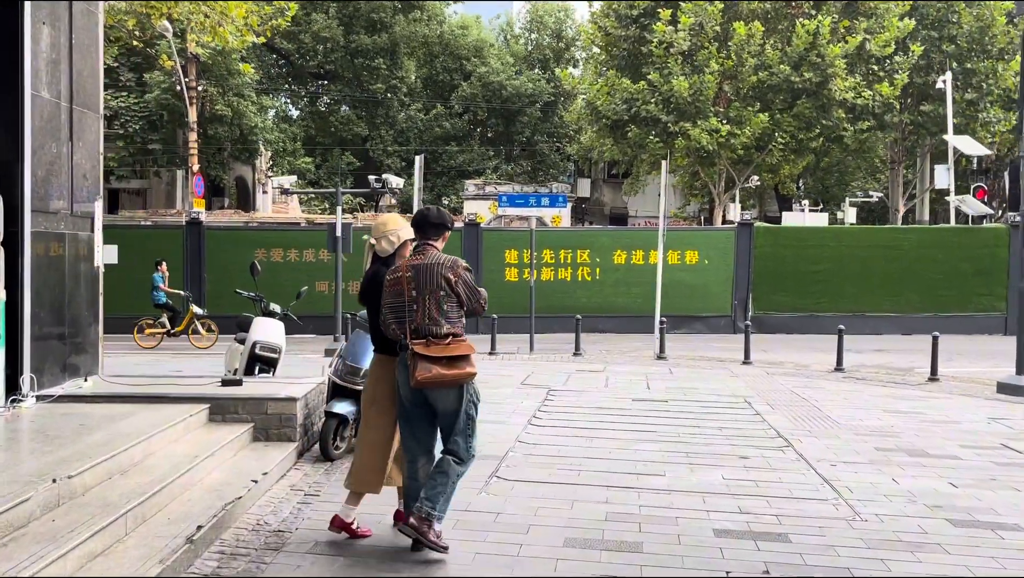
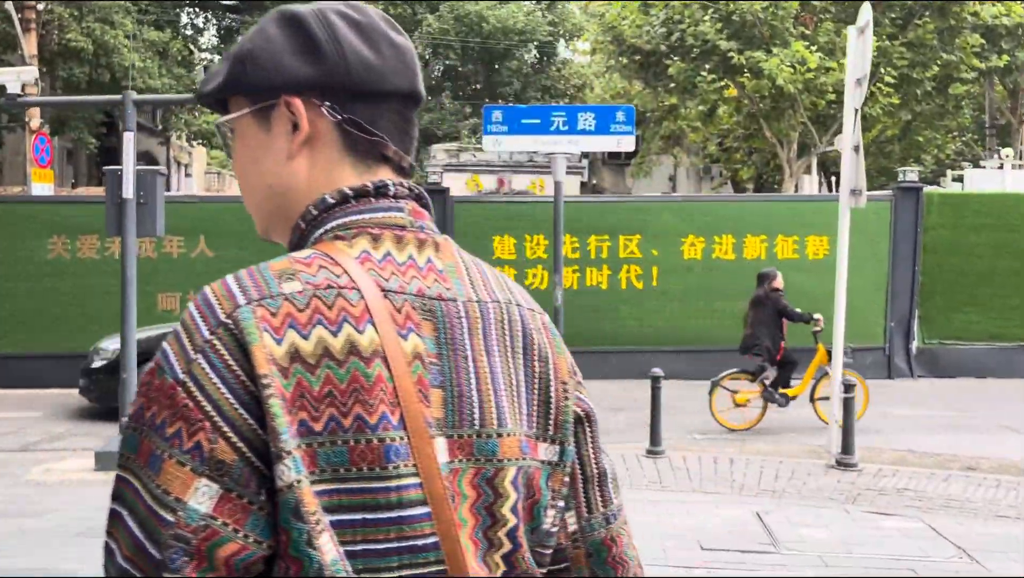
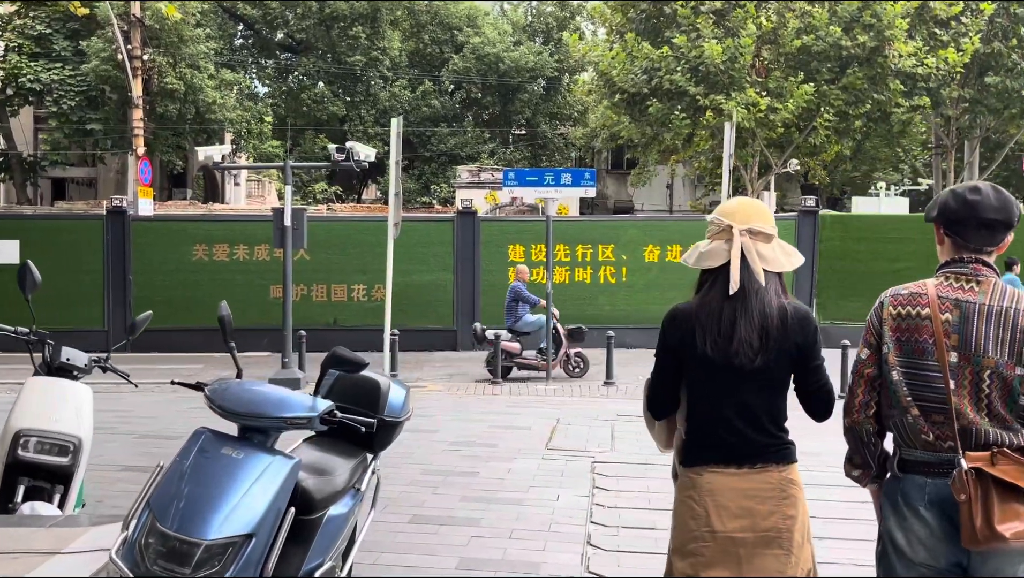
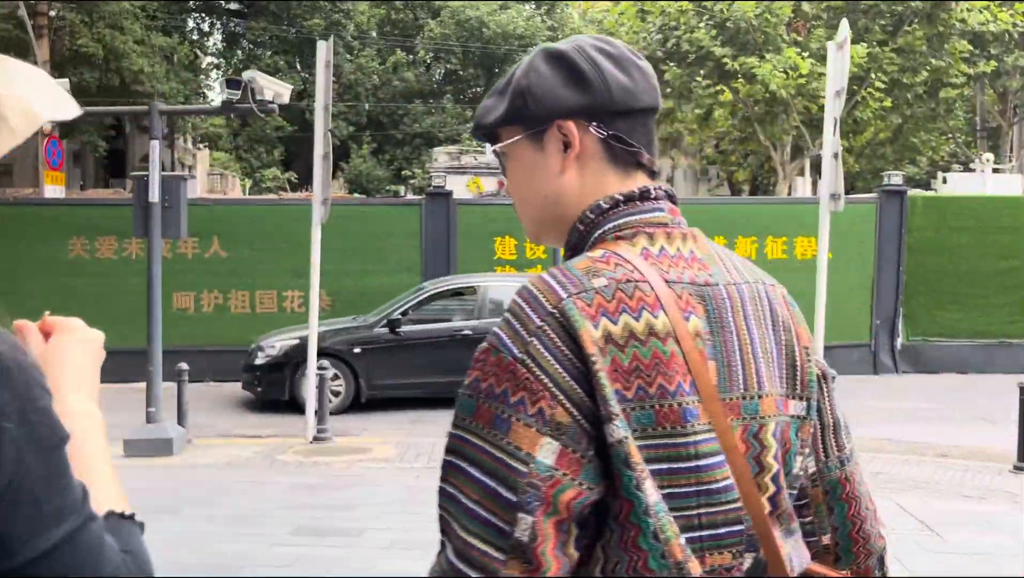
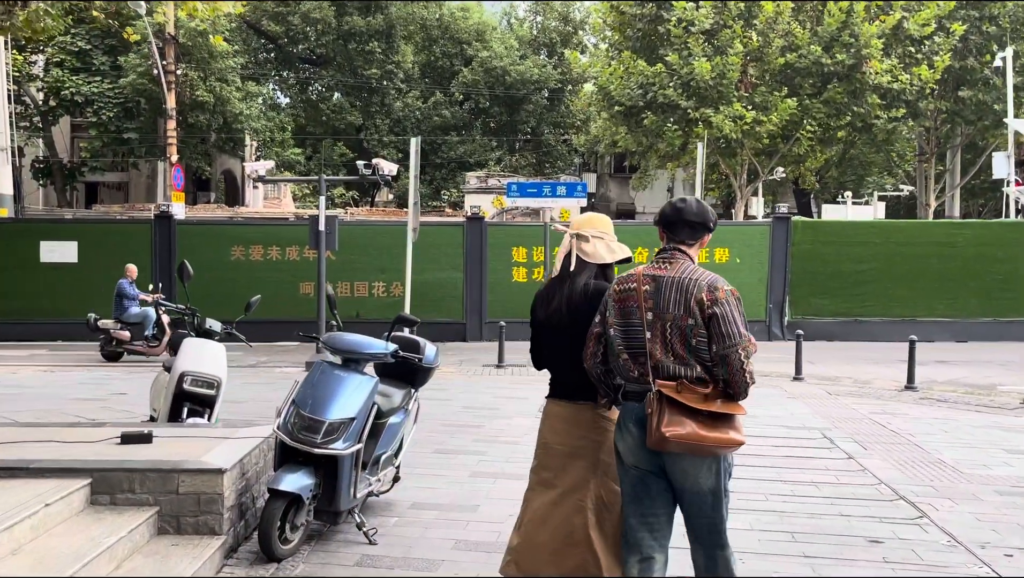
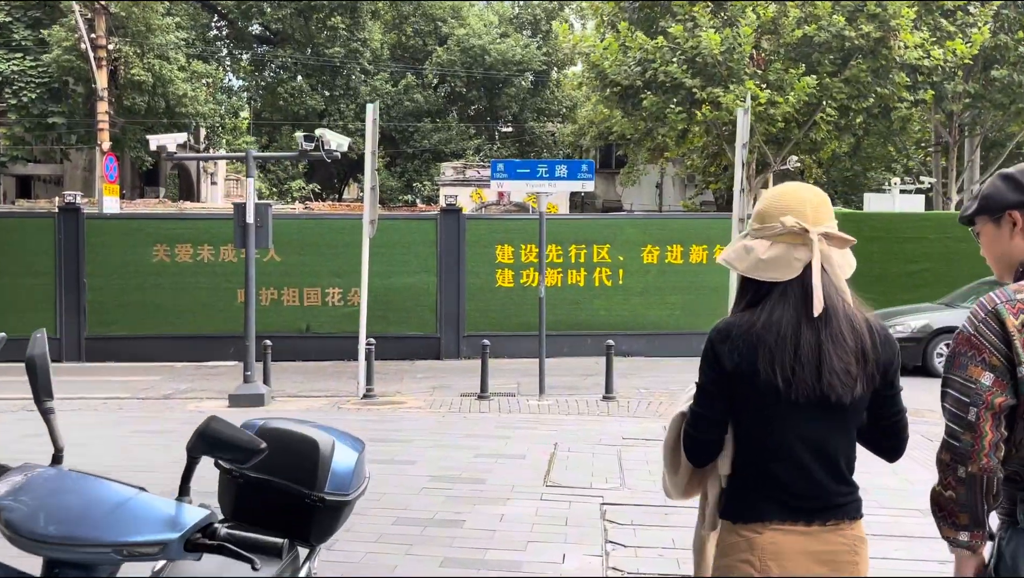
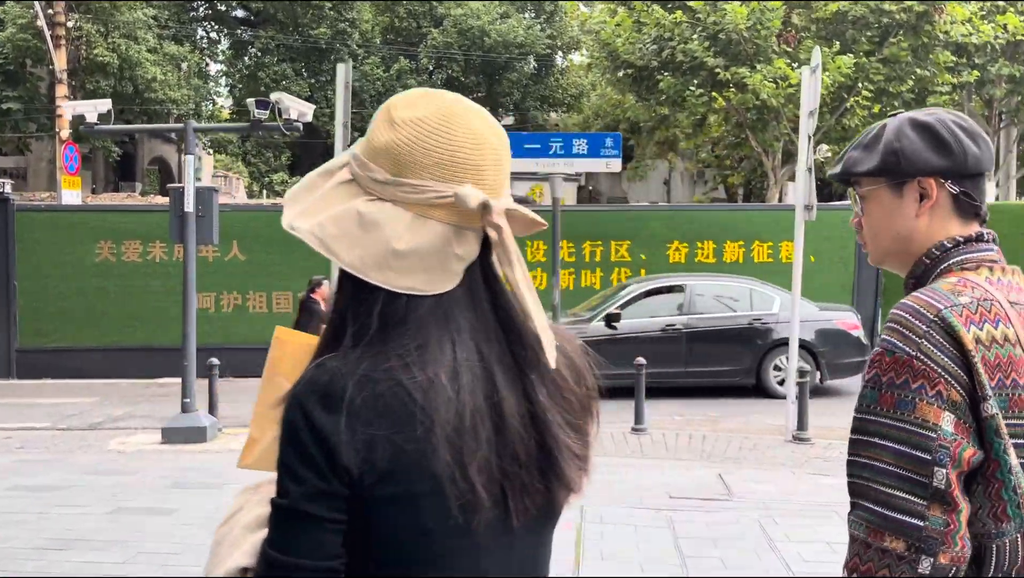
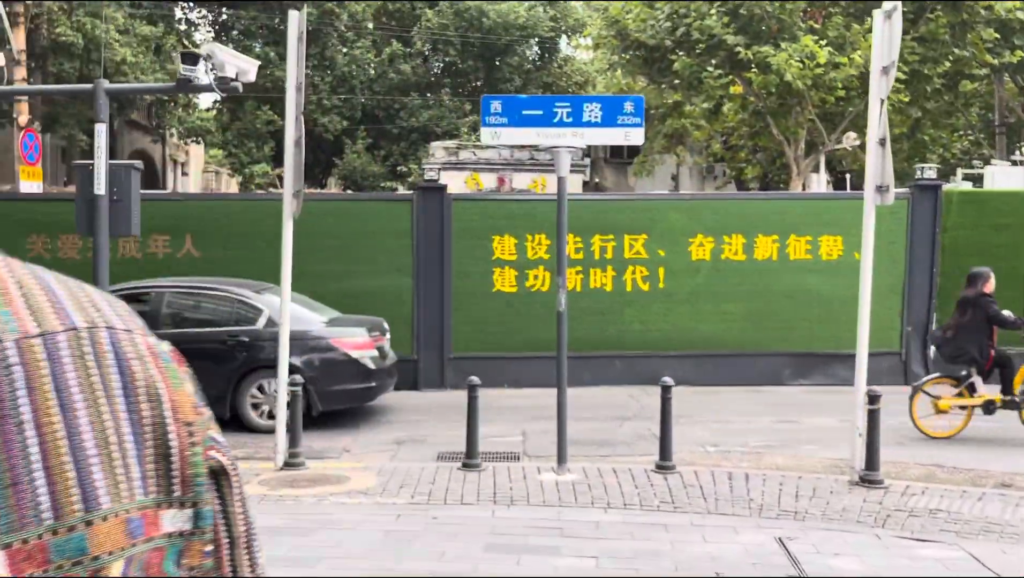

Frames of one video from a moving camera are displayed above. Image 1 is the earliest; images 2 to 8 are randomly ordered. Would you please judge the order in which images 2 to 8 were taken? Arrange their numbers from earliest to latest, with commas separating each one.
5, 3, 6, 7, 4, 2, 8
